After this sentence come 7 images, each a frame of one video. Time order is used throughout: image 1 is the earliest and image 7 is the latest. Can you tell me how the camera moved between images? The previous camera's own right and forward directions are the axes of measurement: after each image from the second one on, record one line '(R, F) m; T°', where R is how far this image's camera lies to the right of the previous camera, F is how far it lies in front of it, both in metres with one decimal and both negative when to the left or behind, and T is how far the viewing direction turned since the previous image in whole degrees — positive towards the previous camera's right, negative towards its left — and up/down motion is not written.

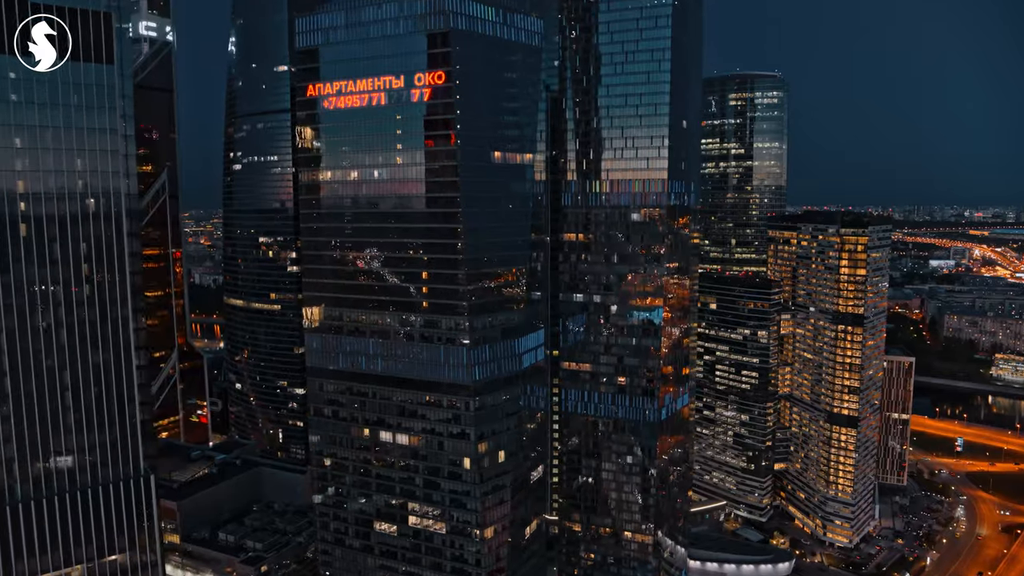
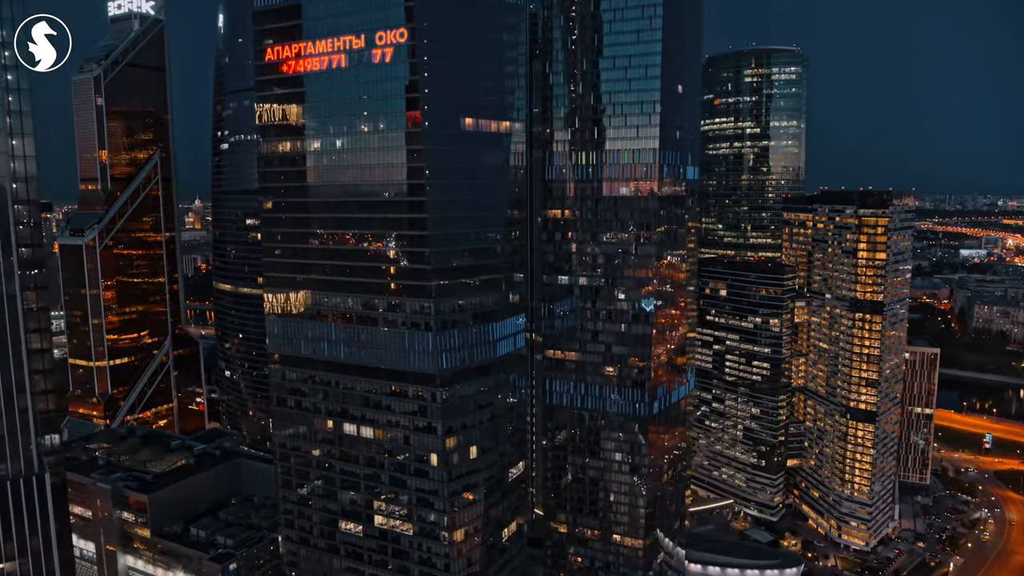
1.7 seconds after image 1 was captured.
(+7.5, +10.1) m; -2°
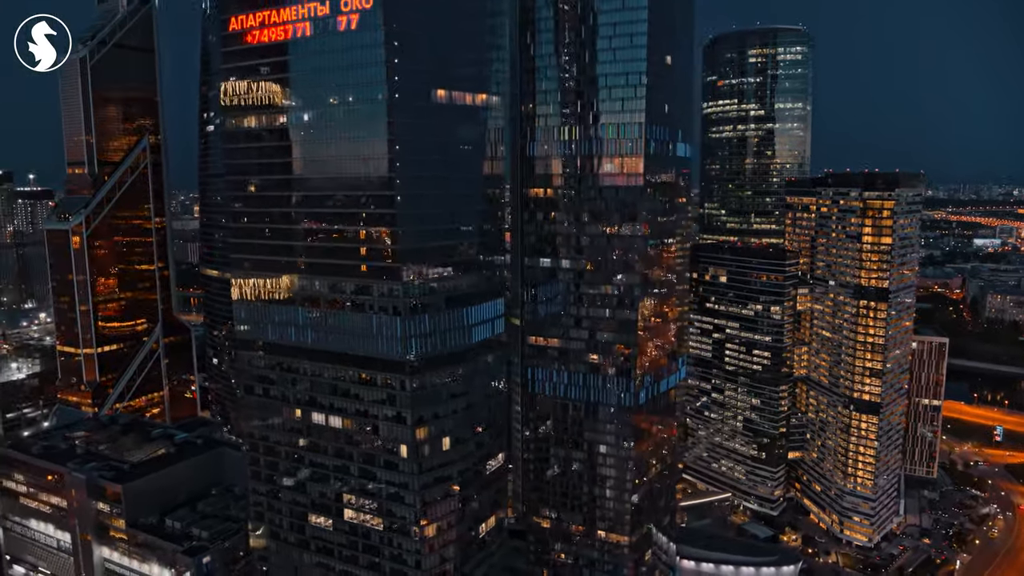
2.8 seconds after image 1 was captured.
(+5.0, +5.9) m; -1°
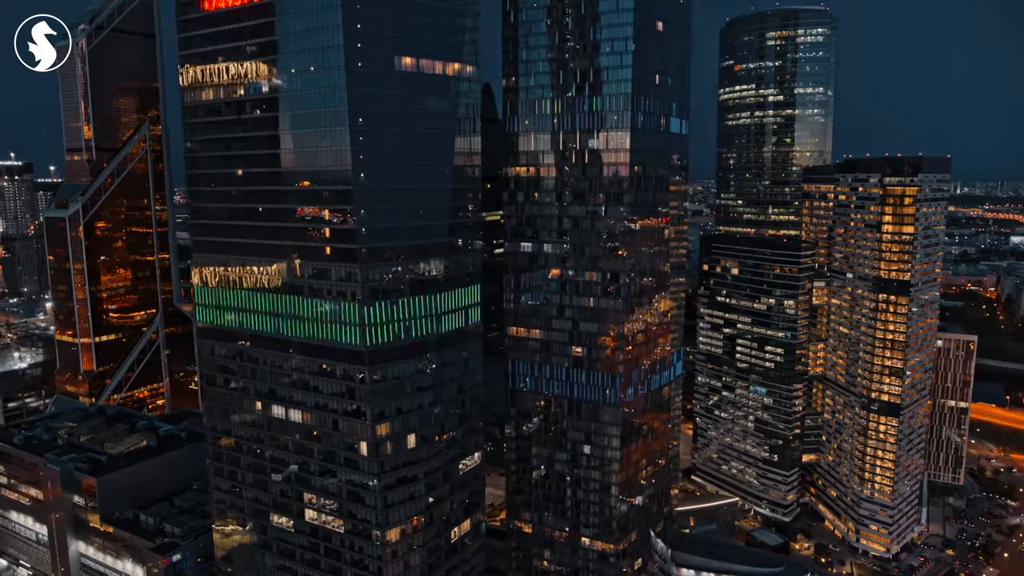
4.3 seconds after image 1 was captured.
(+7.2, +8.0) m; -2°
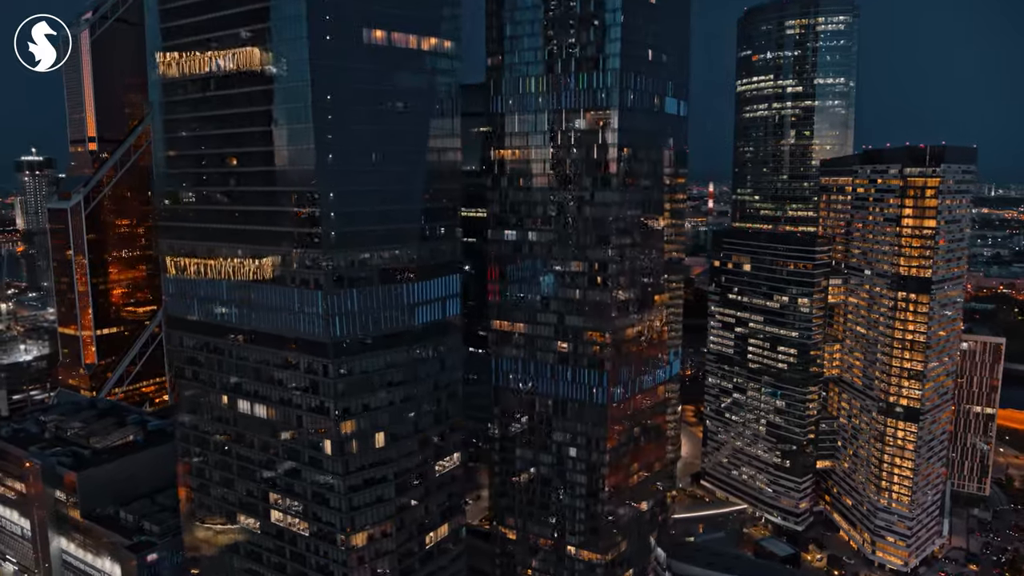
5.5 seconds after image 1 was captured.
(+5.8, +6.2) m; -2°
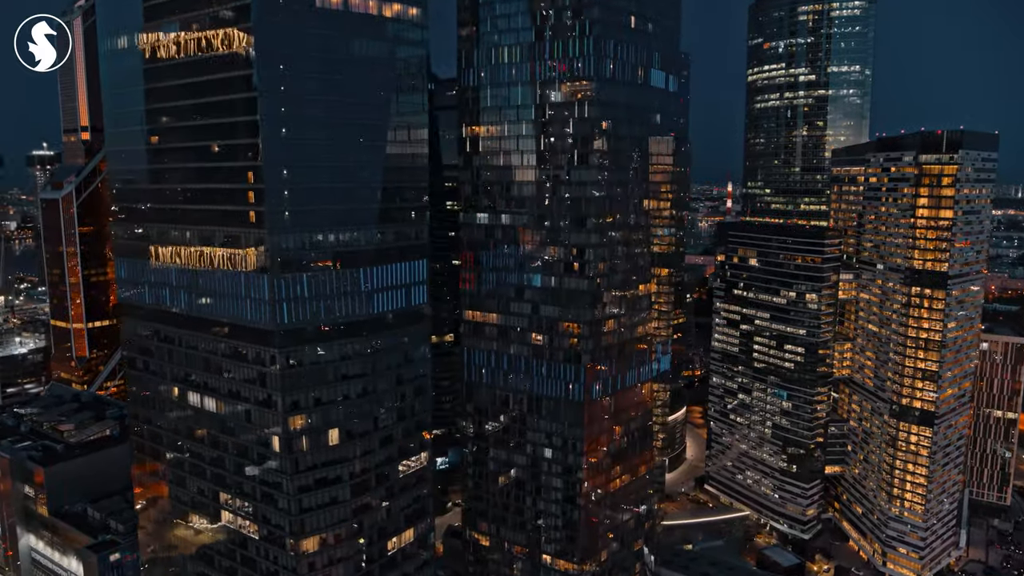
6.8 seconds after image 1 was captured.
(+6.0, +6.9) m; -1°
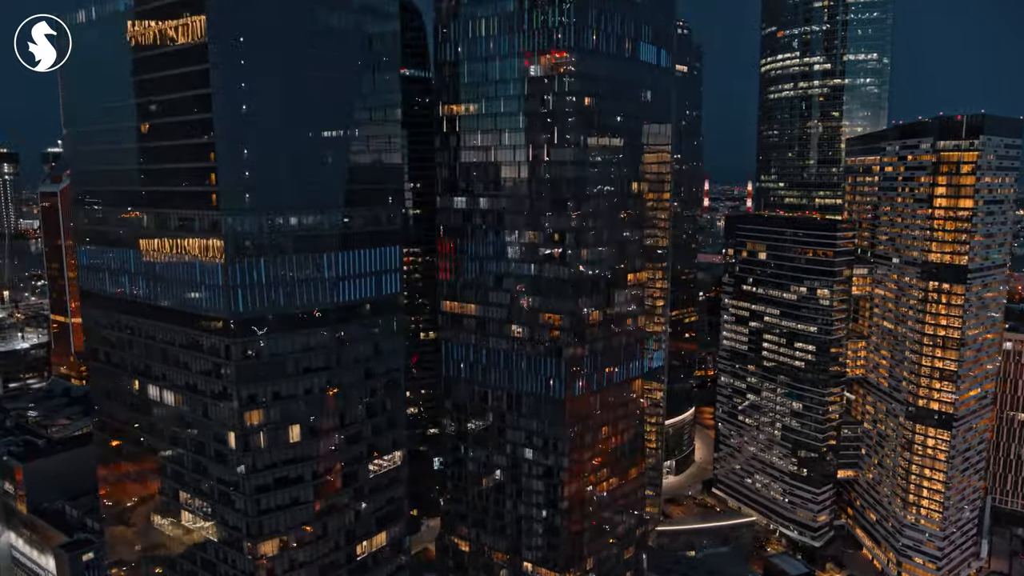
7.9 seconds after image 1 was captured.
(+4.9, +5.5) m; -2°
